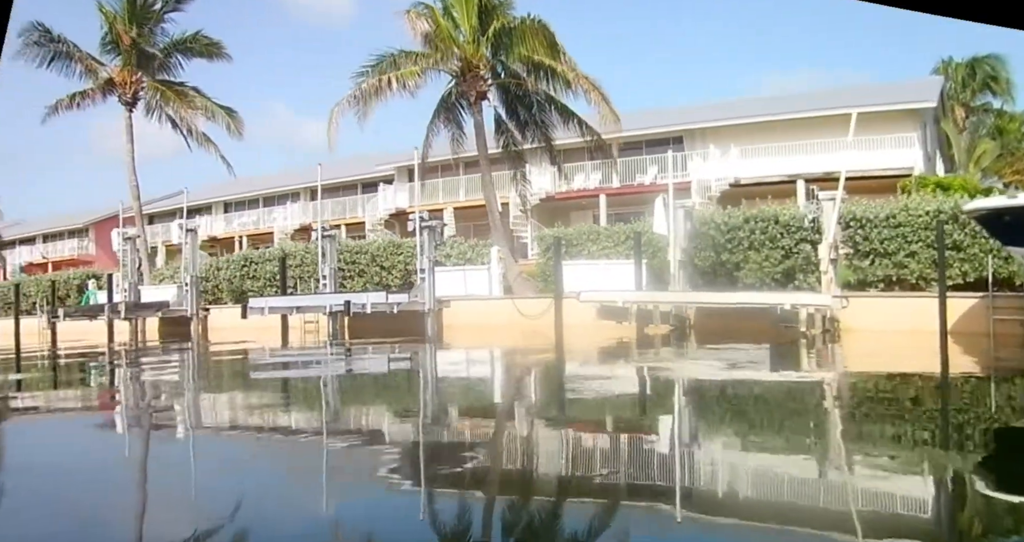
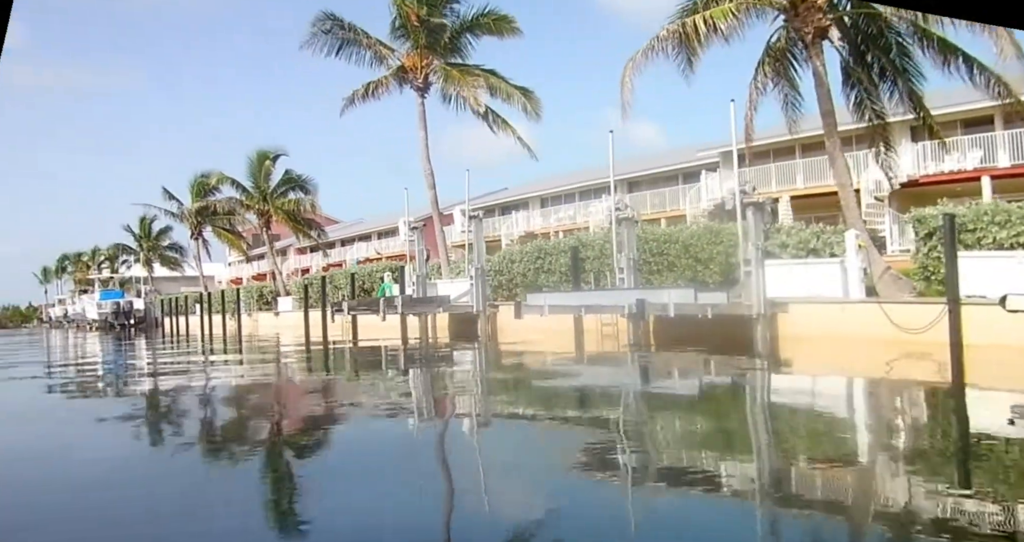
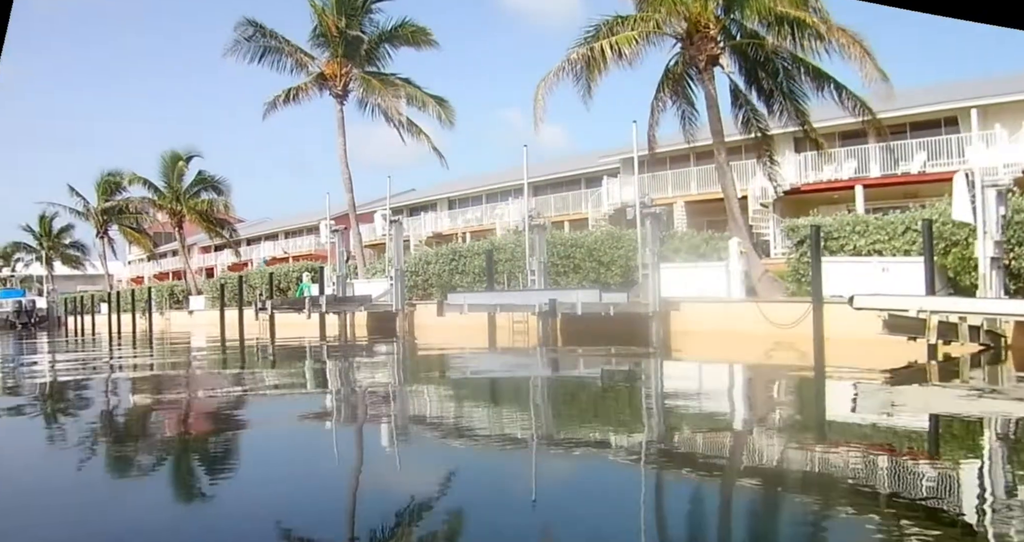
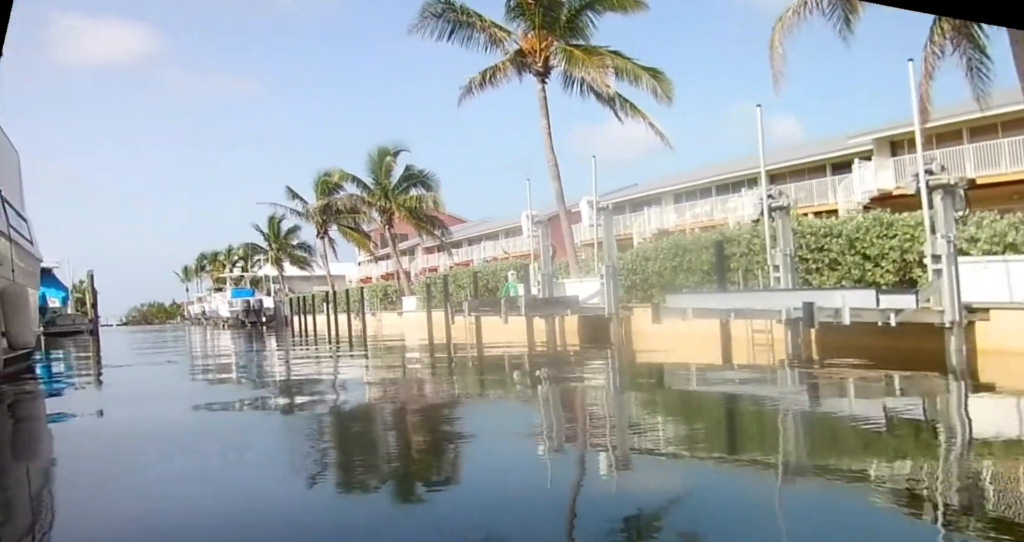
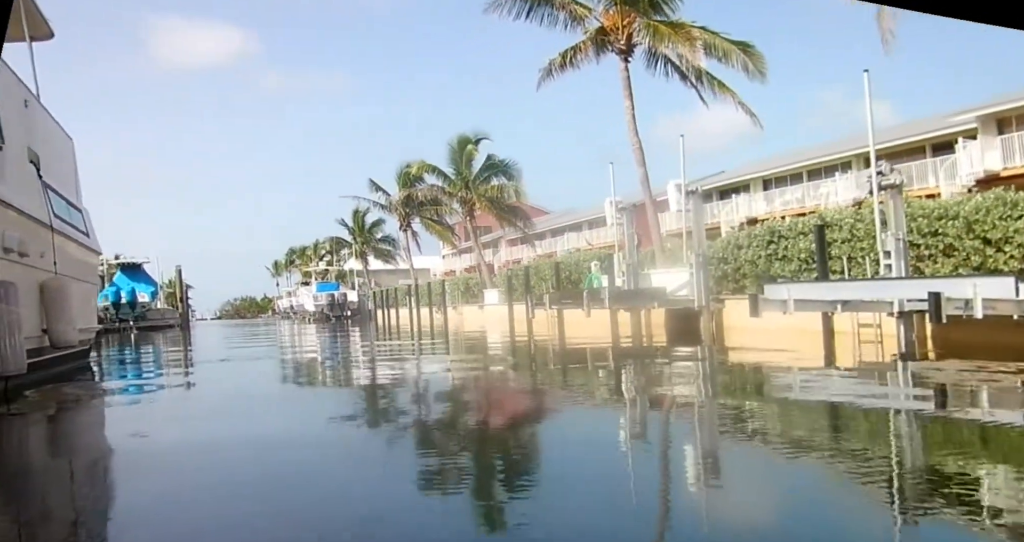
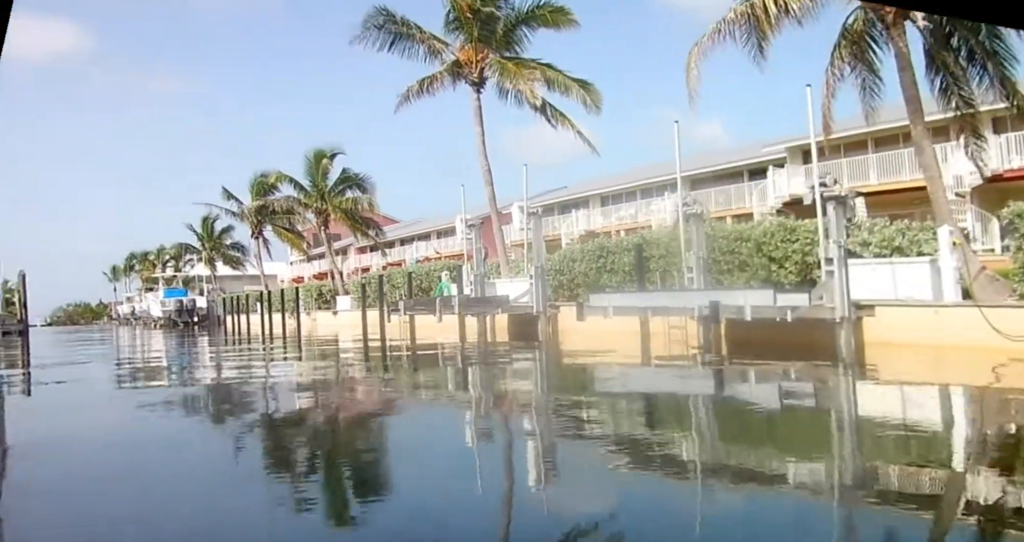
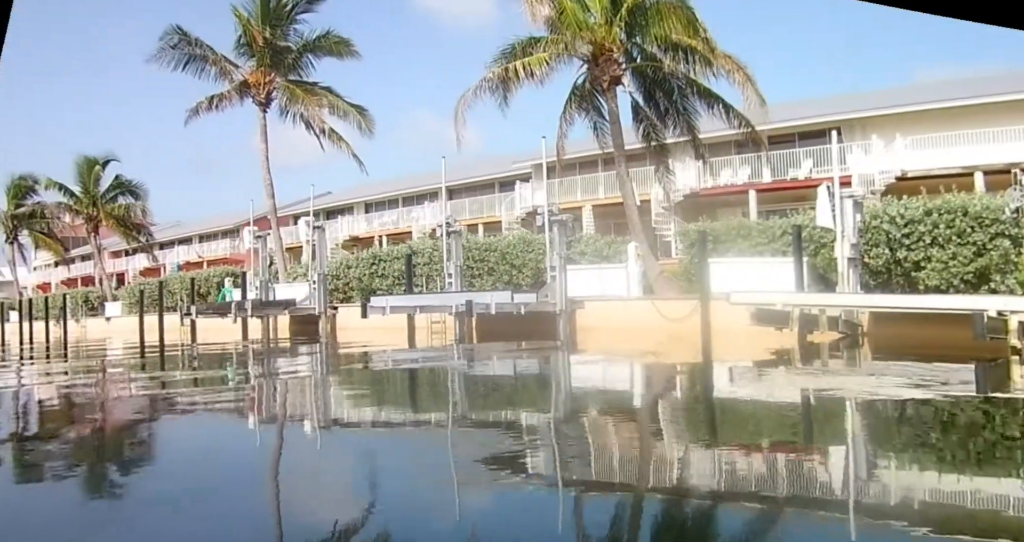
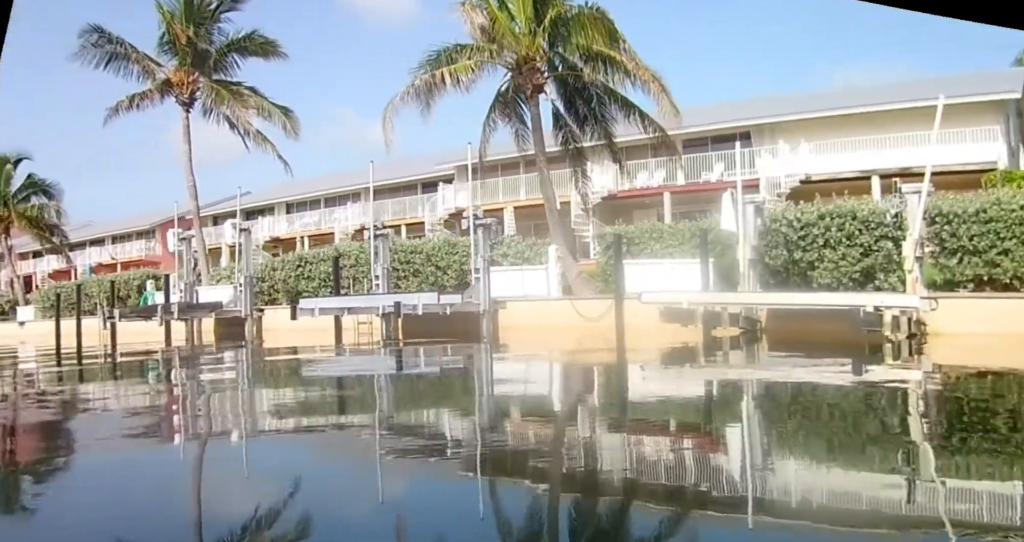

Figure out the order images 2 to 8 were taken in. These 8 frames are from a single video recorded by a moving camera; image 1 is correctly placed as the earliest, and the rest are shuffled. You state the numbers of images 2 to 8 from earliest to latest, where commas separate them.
8, 7, 3, 2, 6, 4, 5
